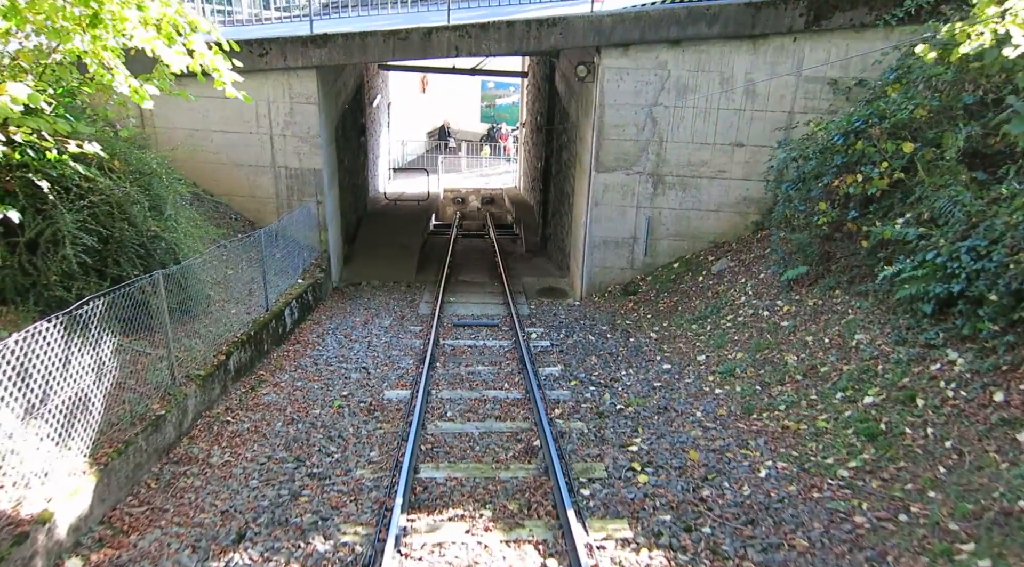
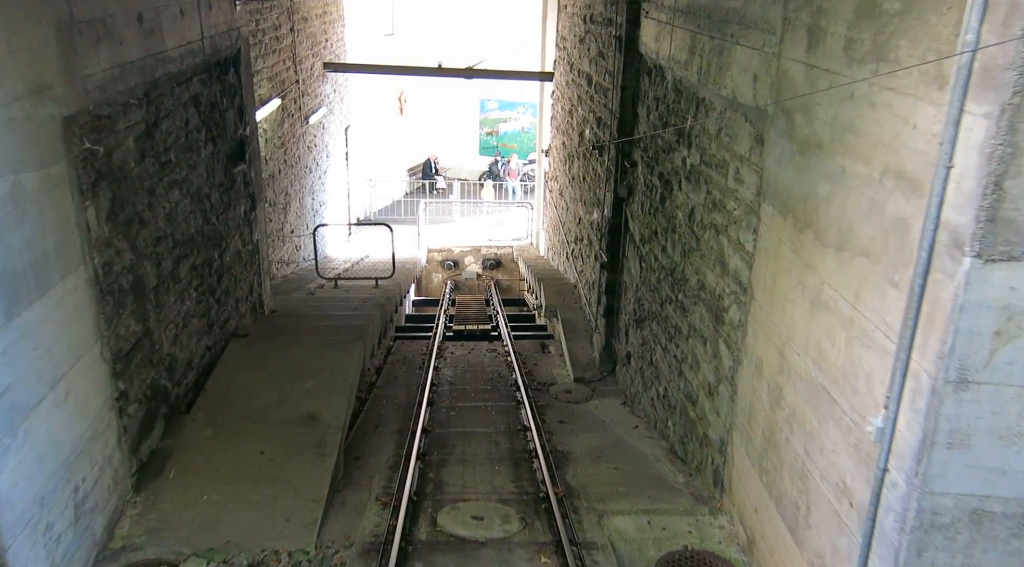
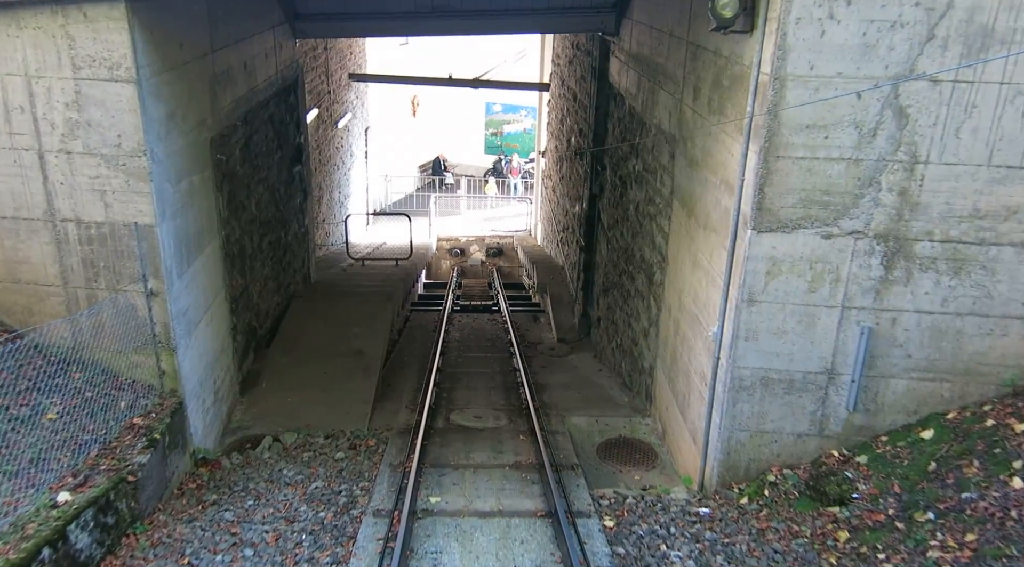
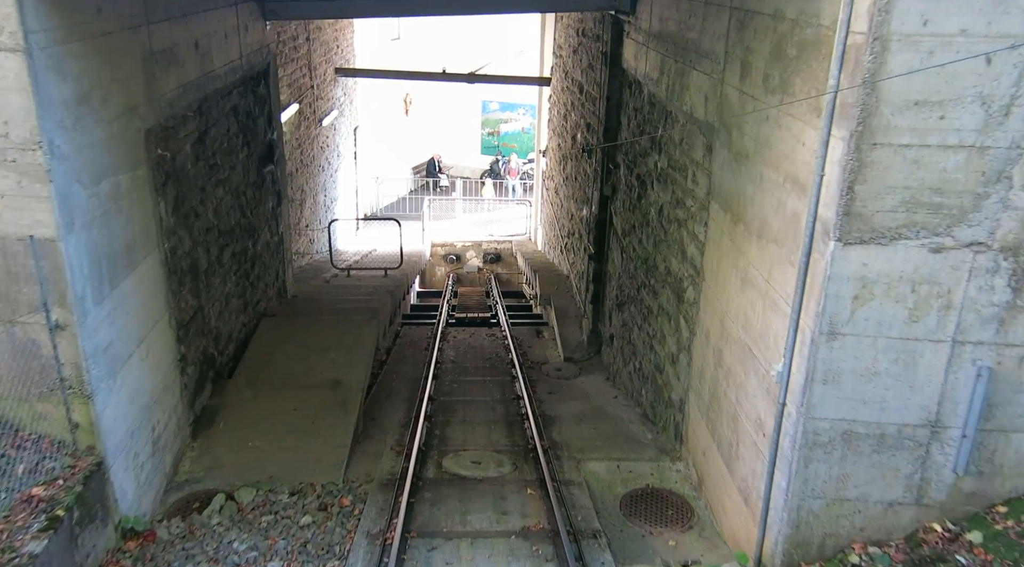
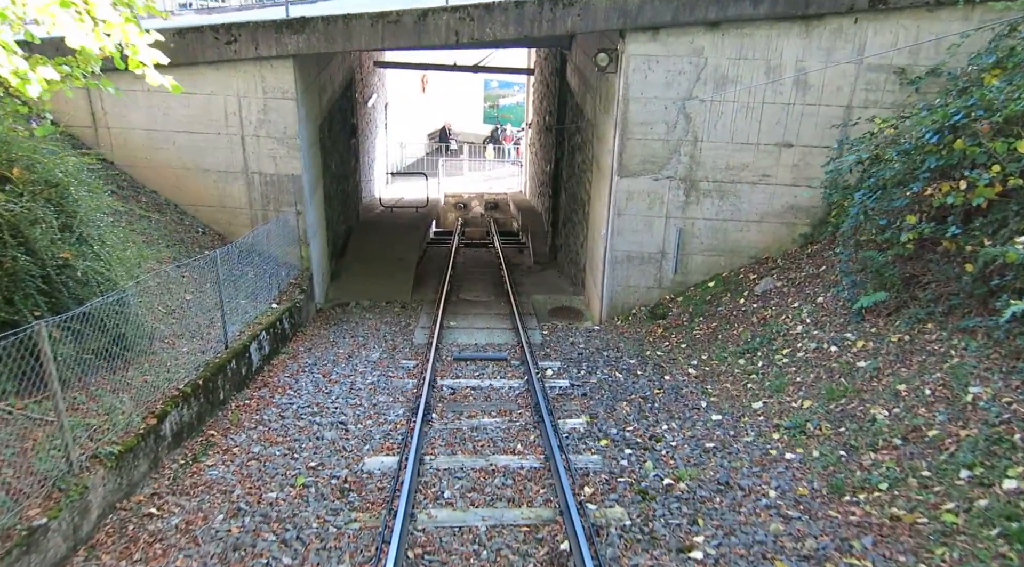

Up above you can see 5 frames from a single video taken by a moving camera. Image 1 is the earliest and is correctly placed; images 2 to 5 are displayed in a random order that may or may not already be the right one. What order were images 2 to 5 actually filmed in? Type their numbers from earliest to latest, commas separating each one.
5, 3, 4, 2
